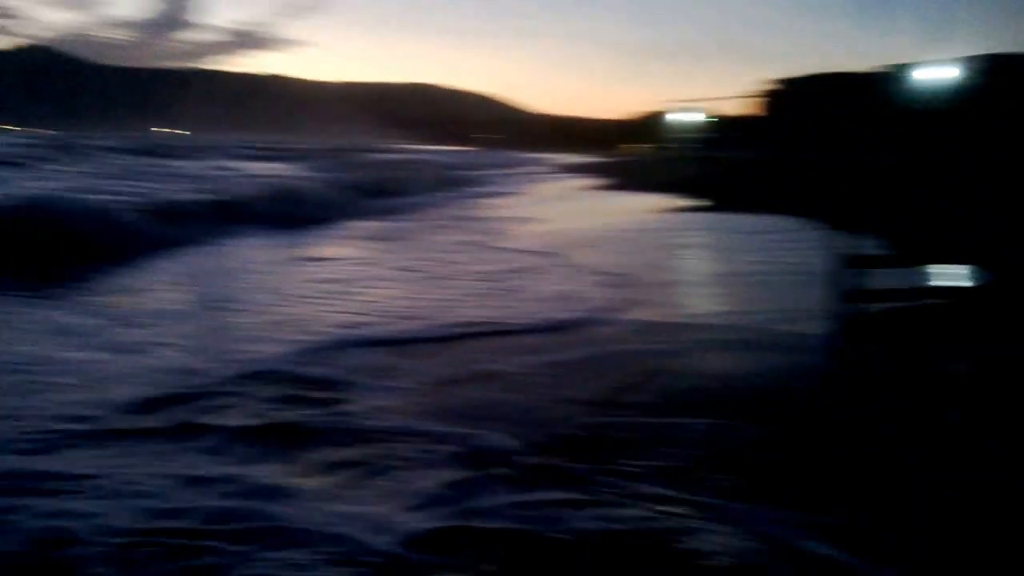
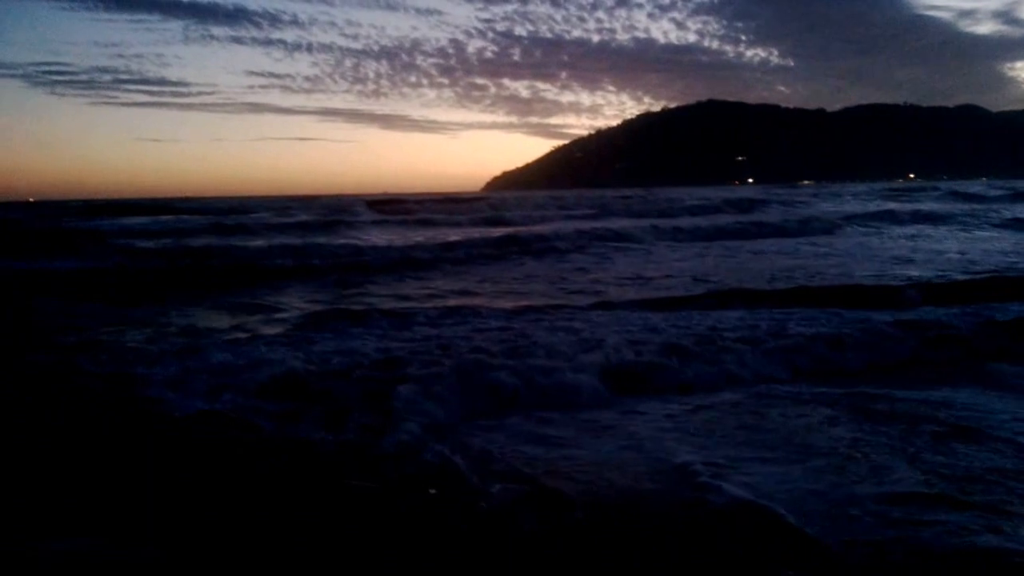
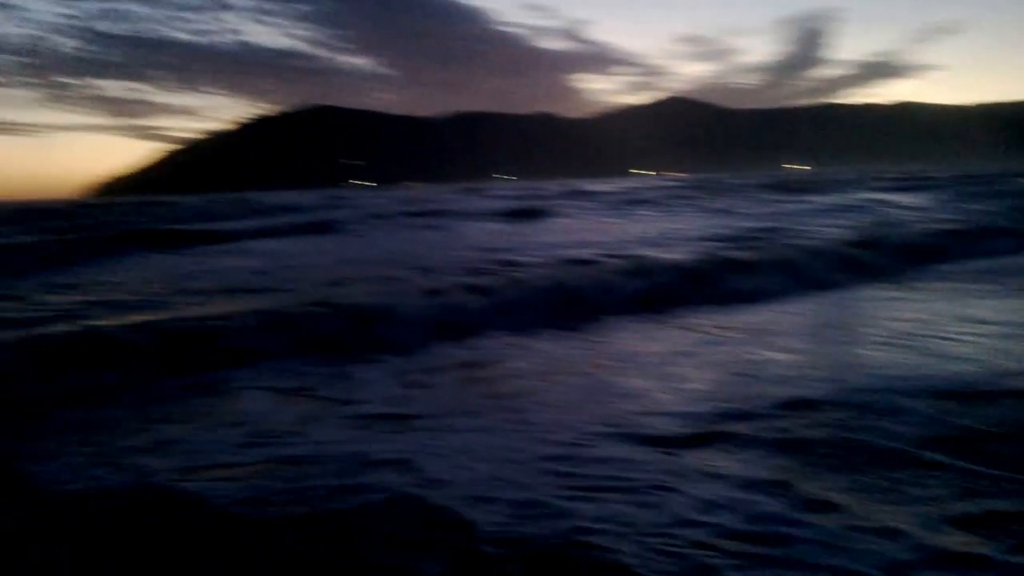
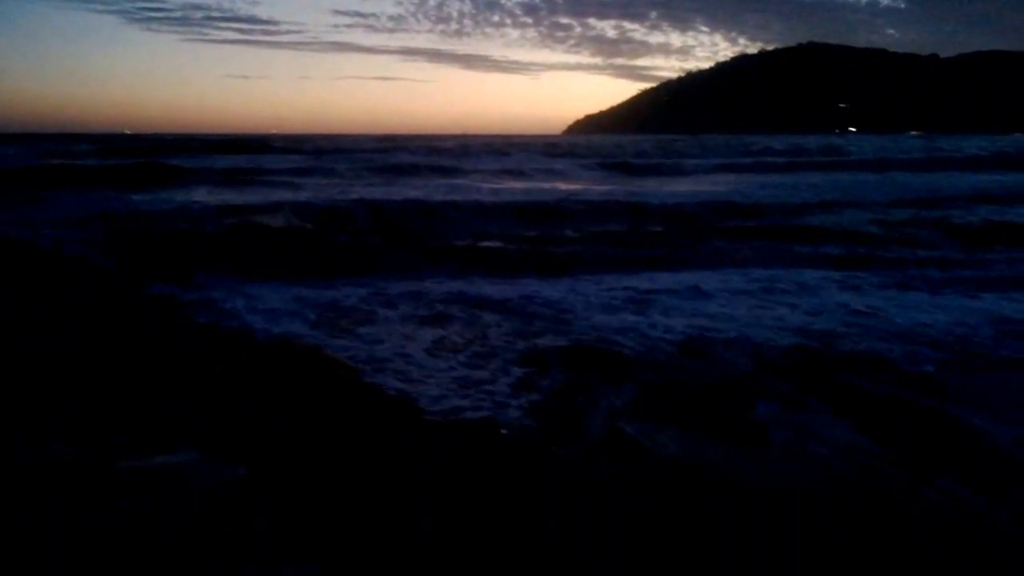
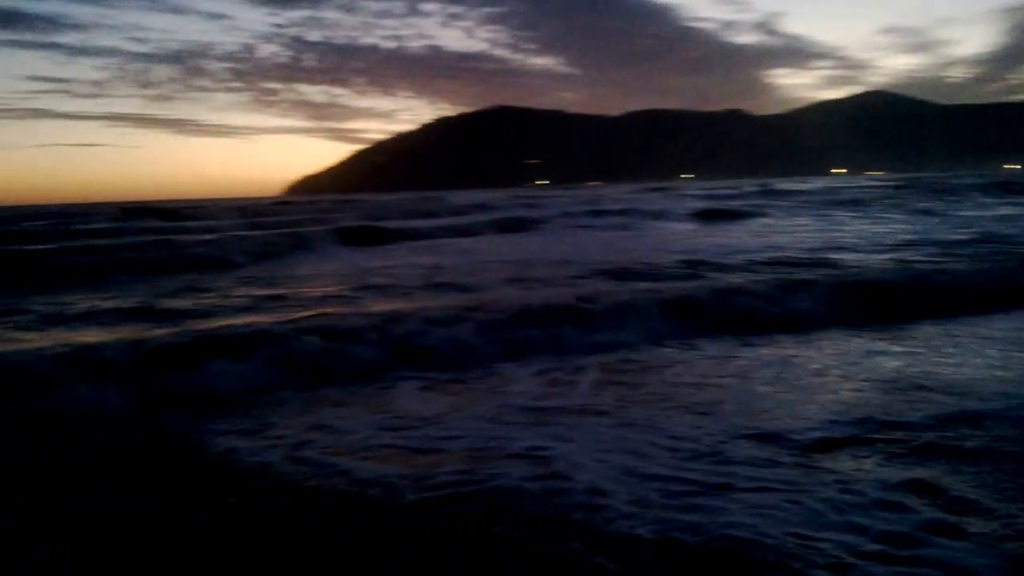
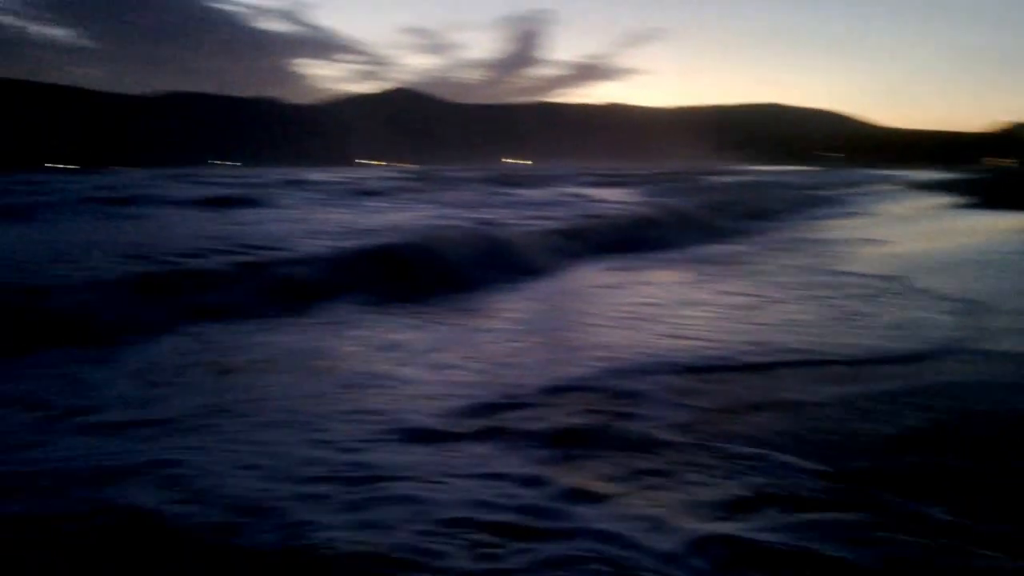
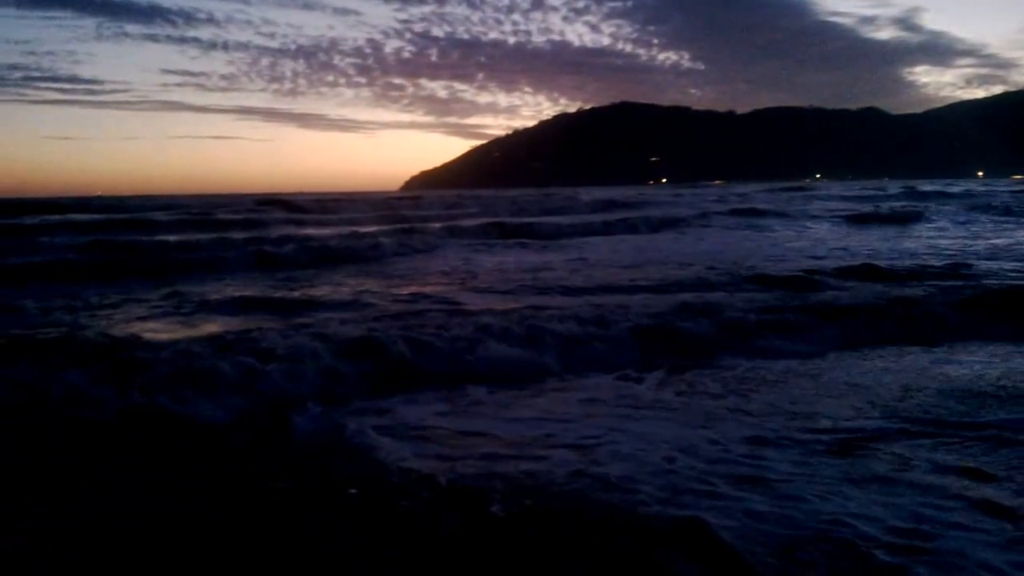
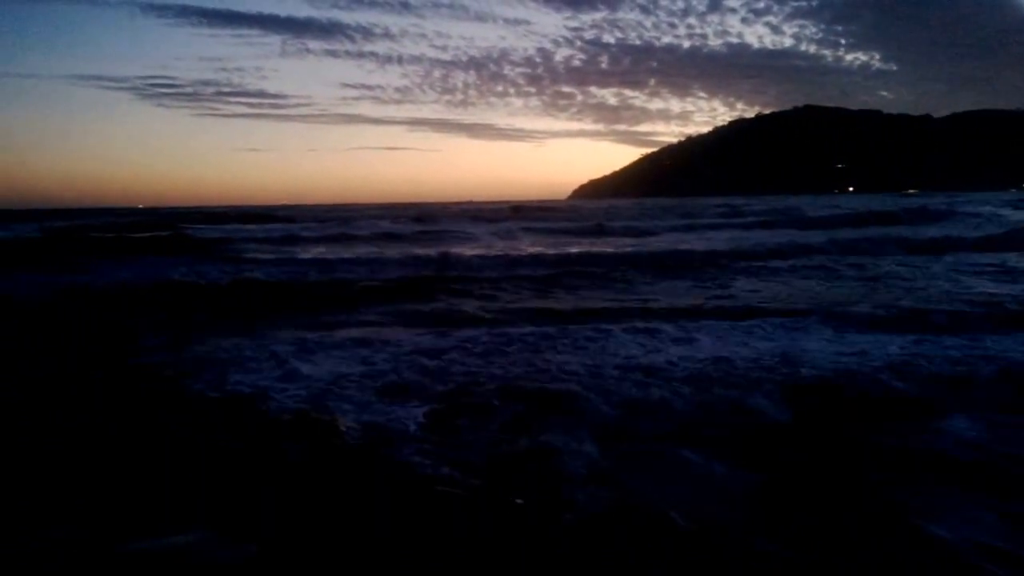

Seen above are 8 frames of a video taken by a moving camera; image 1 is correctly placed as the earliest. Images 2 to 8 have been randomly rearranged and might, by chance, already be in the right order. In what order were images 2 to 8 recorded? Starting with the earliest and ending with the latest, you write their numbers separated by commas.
6, 3, 5, 7, 2, 8, 4
